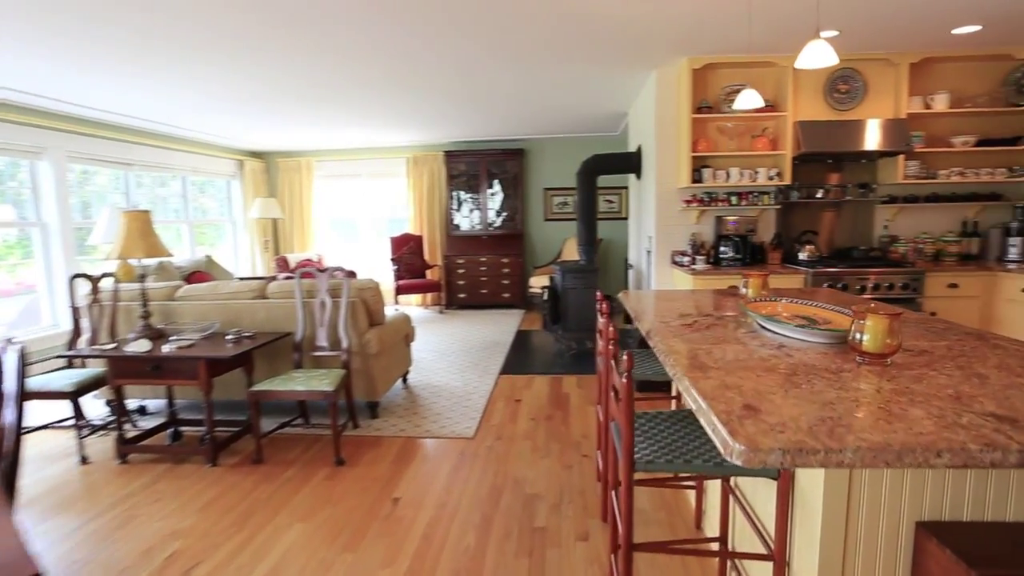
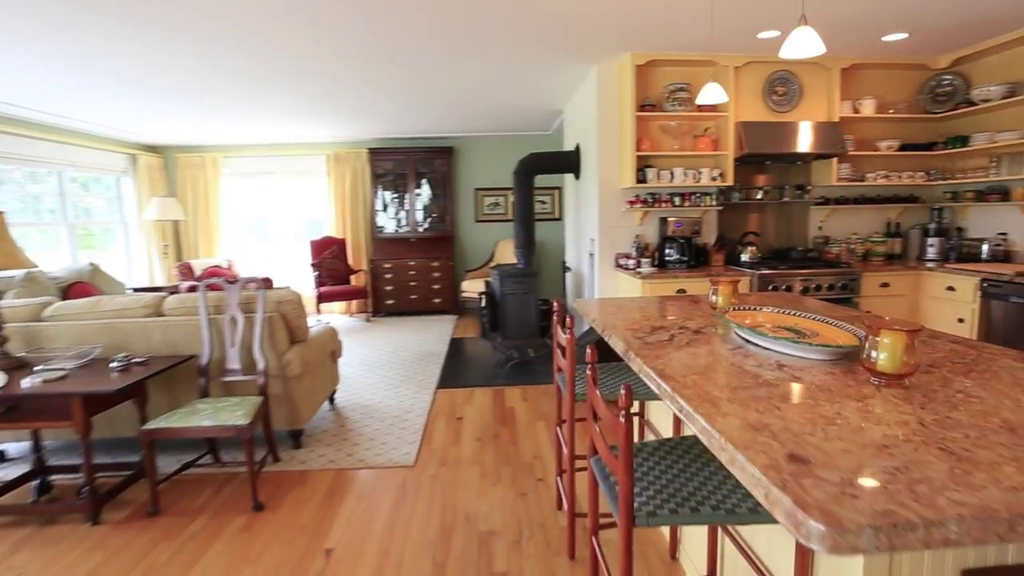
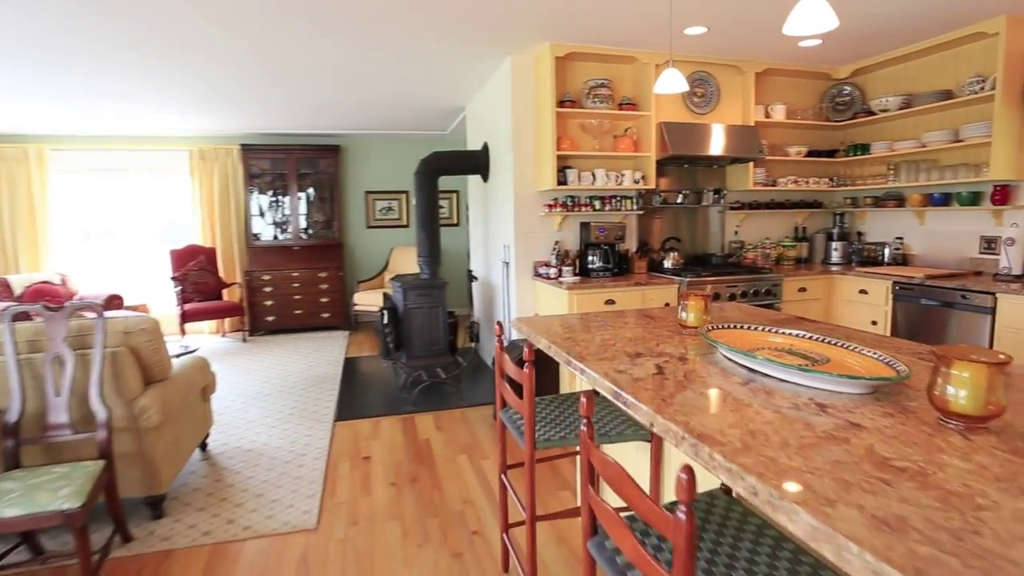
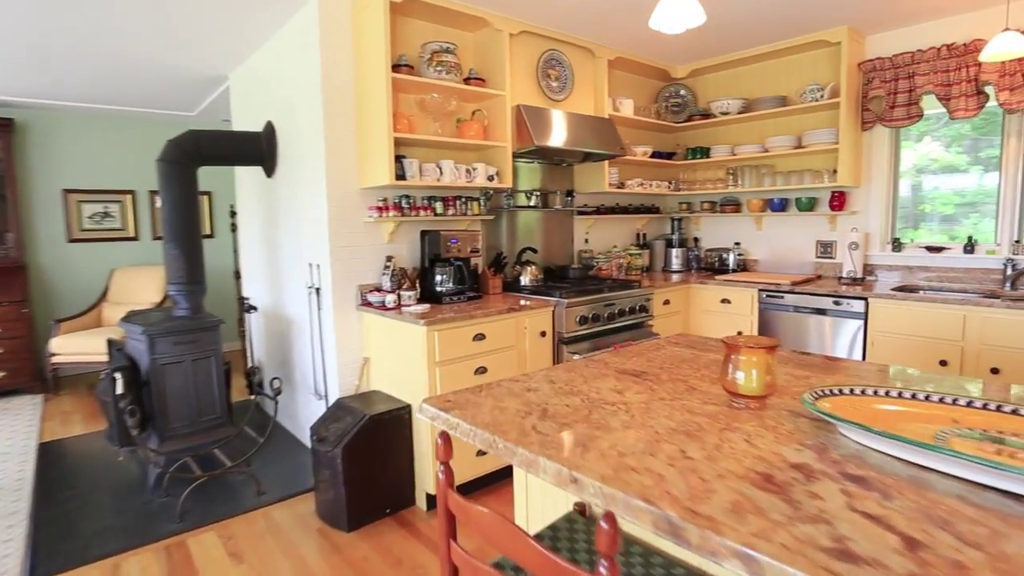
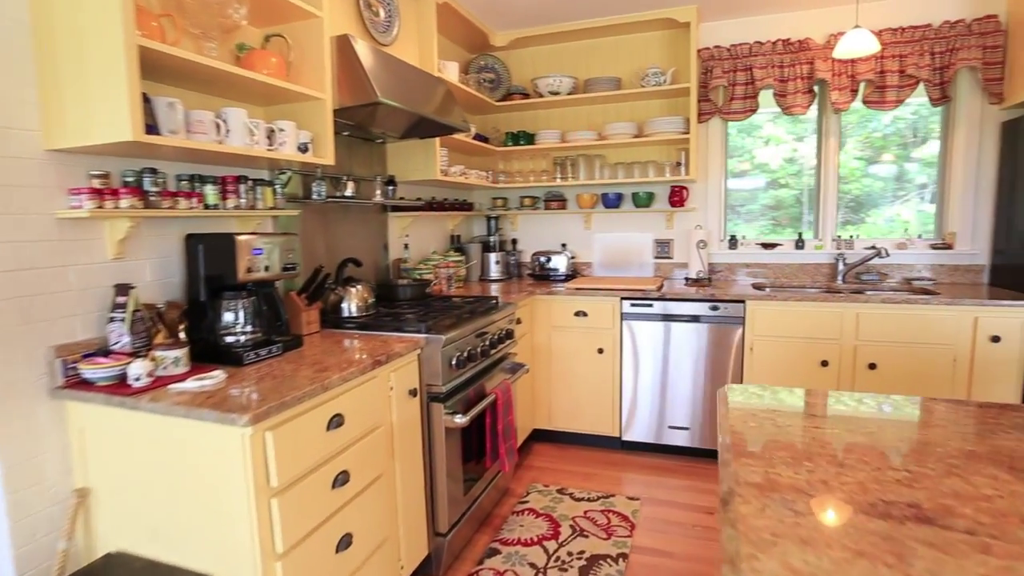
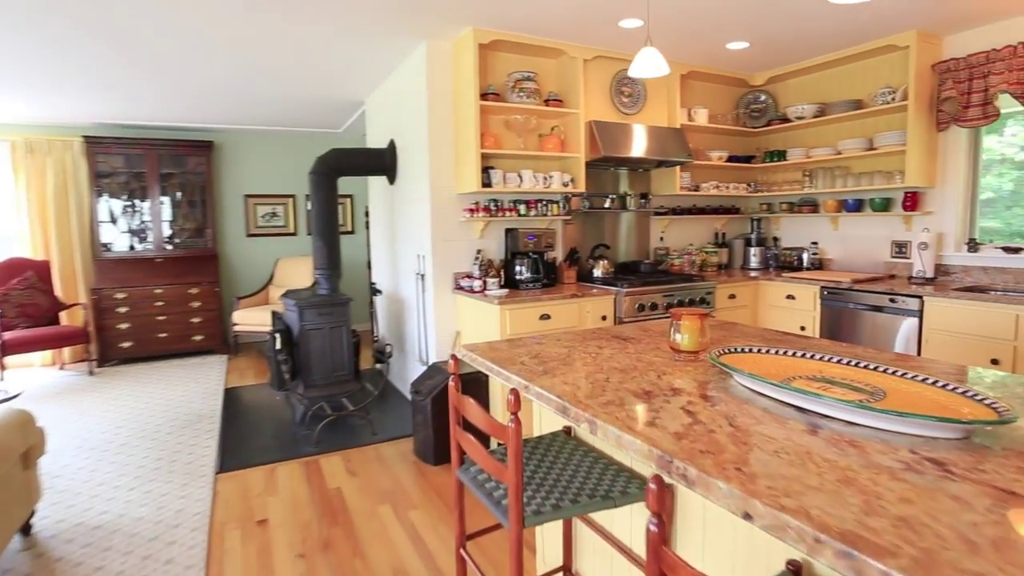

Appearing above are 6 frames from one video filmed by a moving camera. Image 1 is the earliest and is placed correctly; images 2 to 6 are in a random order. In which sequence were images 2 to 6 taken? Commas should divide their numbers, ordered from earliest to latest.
2, 3, 6, 4, 5
